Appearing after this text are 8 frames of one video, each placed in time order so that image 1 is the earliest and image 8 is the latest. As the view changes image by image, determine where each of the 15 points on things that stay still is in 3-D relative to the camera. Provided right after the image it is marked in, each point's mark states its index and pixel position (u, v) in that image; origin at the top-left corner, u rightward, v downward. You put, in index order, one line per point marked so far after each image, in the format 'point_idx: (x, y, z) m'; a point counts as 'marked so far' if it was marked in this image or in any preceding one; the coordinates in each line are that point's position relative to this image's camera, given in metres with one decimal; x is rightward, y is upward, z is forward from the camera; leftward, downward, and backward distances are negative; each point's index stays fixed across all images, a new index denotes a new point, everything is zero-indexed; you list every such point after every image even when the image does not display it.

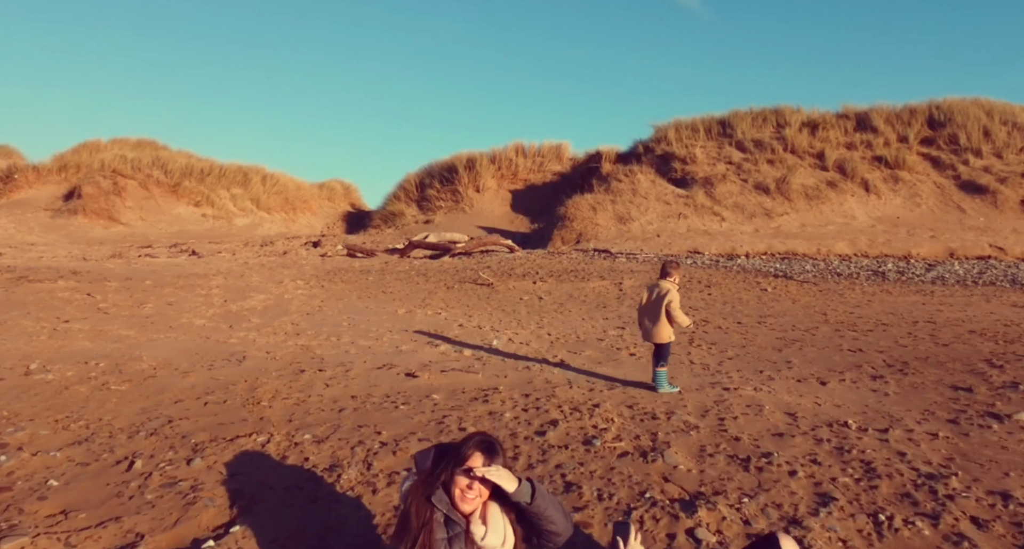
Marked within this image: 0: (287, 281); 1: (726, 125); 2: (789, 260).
0: (-2.6, -0.1, +7.0) m
1: (+4.8, +3.3, +13.5) m
2: (+4.2, +0.2, +9.1) m
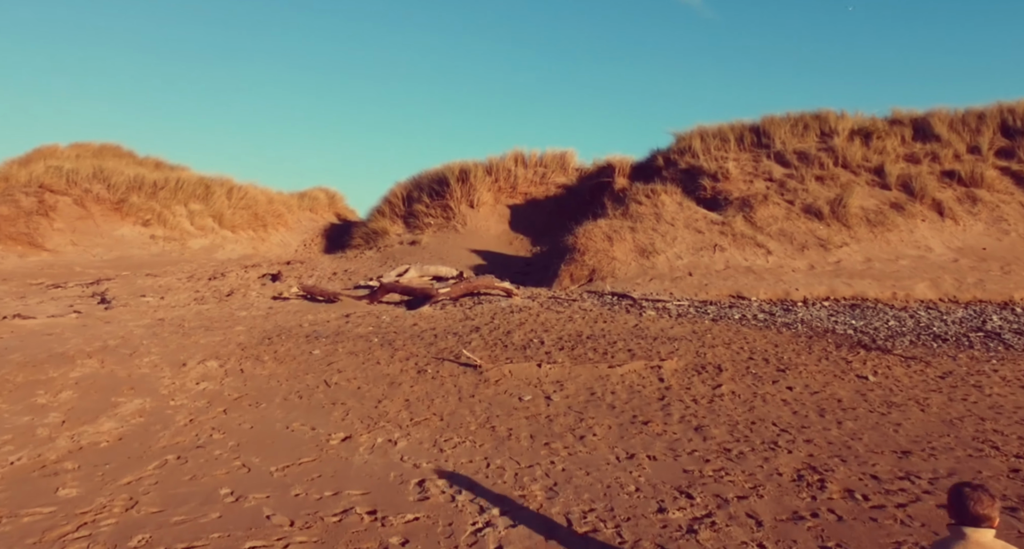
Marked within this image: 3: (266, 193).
0: (-2.6, -0.7, +5.0) m
1: (+4.8, +2.7, +11.5) m
2: (+4.2, -0.4, +7.1) m
3: (-7.3, +2.3, +17.5) m
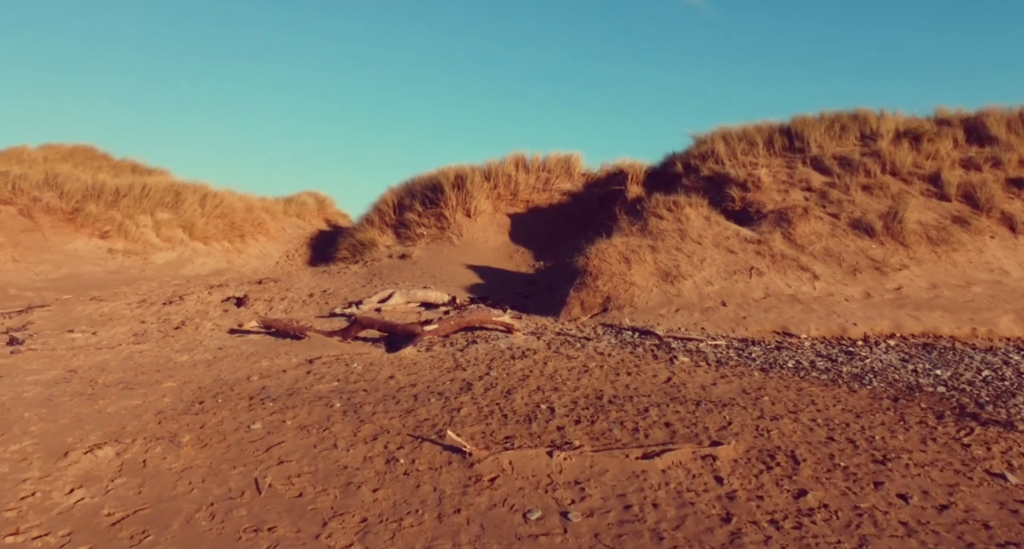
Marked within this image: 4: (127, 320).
0: (-2.6, -1.1, +3.7) m
1: (+4.8, +2.3, +10.2) m
2: (+4.2, -0.8, +5.8) m
3: (-7.2, +2.0, +16.2) m
4: (-4.9, -0.6, +7.5) m
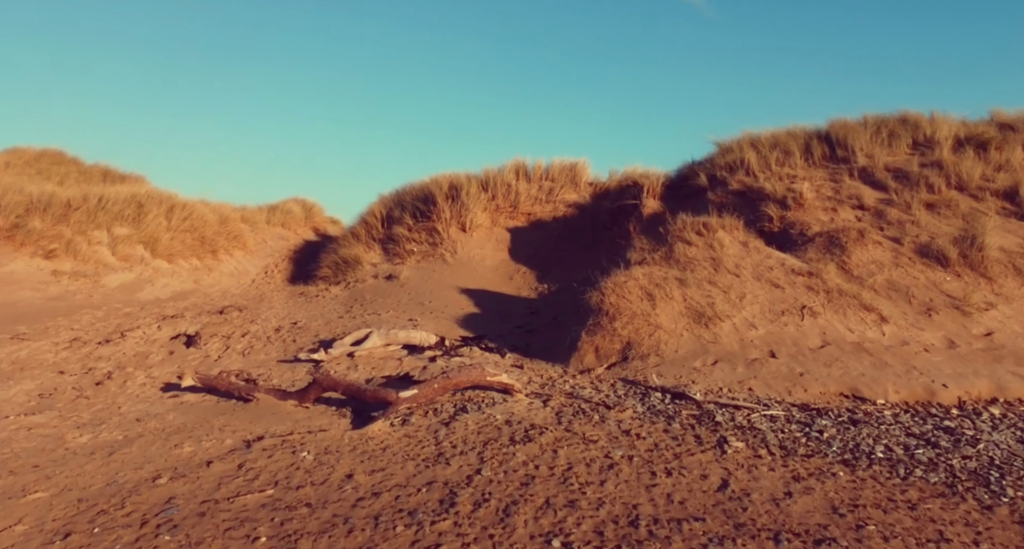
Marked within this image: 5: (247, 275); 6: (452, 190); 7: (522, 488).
0: (-2.6, -1.5, +2.4) m
1: (+4.8, +1.9, +8.9) m
2: (+4.2, -1.2, +4.5) m
3: (-7.3, +1.6, +14.8) m
4: (-4.9, -1.0, +6.2) m
5: (-6.0, 0.0, +13.5) m
6: (-1.3, +1.9, +13.4) m
7: (+0.1, -1.3, +3.6) m
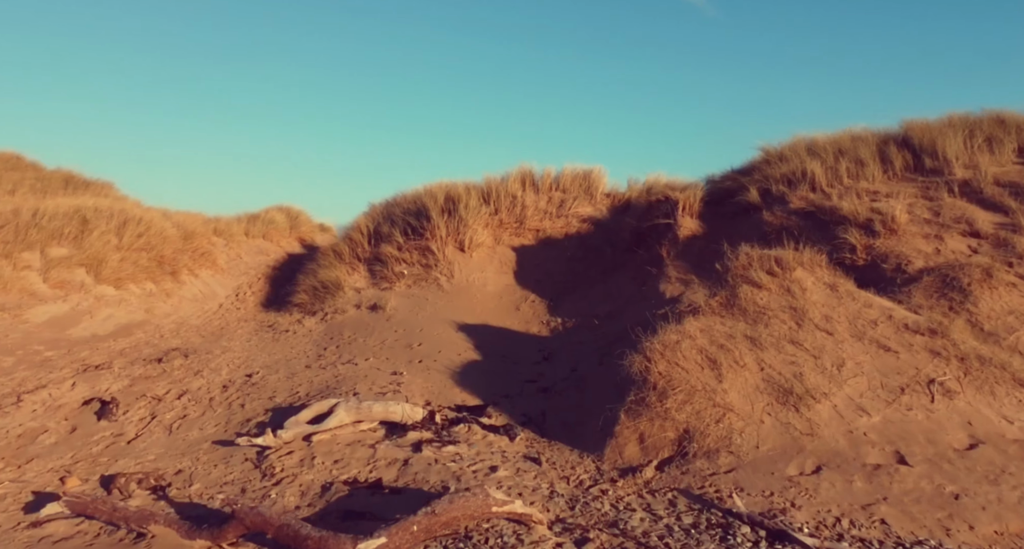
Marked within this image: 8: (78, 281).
0: (-2.5, -1.9, +0.7) m
1: (+4.9, +1.5, +7.2) m
2: (+4.3, -1.6, +2.8) m
3: (-7.2, +1.1, +13.1) m
4: (-4.8, -1.4, +4.5) m
5: (-5.9, -0.5, +11.8) m
6: (-1.2, +1.4, +11.6) m
7: (+0.2, -1.7, +1.9) m
8: (-7.0, -0.1, +9.6) m
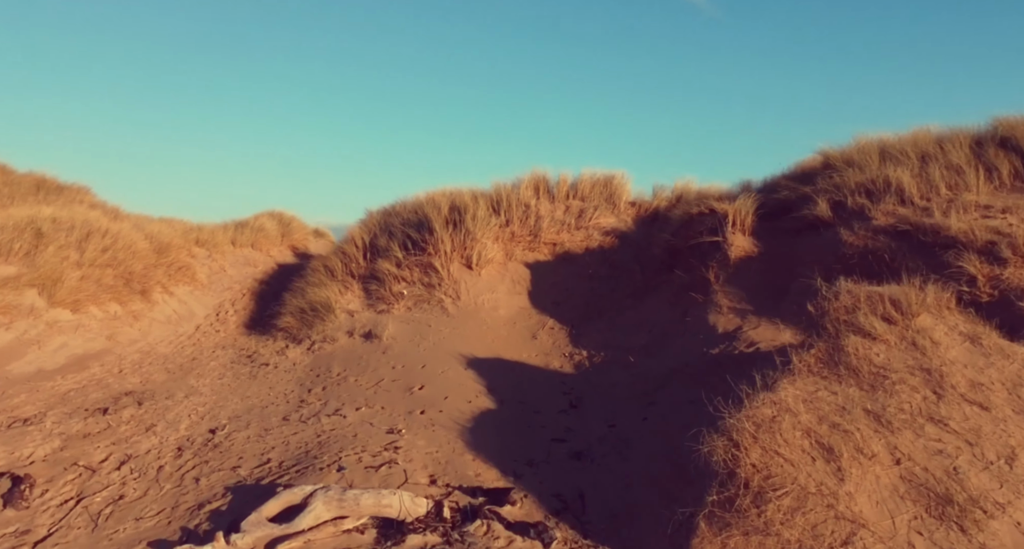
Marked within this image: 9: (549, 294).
0: (-2.3, -2.2, -0.7) m
1: (+5.1, +1.1, +5.9) m
2: (+4.5, -1.9, +1.5) m
3: (-6.9, +0.7, +11.8) m
4: (-4.5, -1.8, +3.2) m
5: (-5.7, -0.8, +10.5) m
6: (-1.0, +1.1, +10.3) m
7: (+0.4, -2.0, +0.6) m
8: (-6.7, -0.4, +8.3) m
9: (+0.6, -0.2, +9.3) m
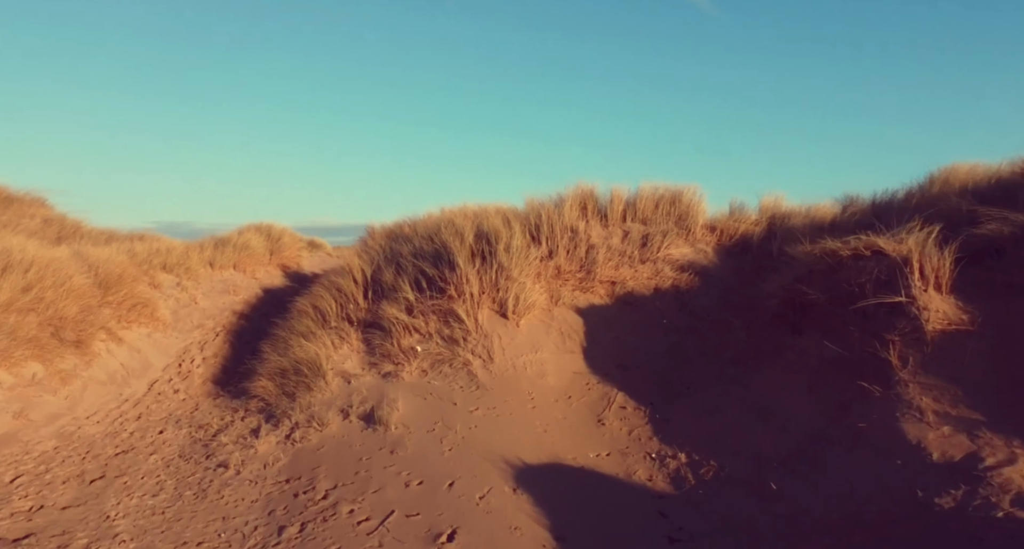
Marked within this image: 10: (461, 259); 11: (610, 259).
0: (-1.8, -2.8, -3.1) m
1: (+5.7, +0.5, +3.5) m
2: (+5.1, -2.5, -1.0) m
3: (-6.3, +0.1, +9.5) m
4: (-4.0, -2.3, +0.8) m
5: (-5.1, -1.4, +8.1) m
6: (-0.4, +0.5, +7.9) m
7: (+1.0, -2.6, -1.8) m
8: (-6.2, -1.0, +6.0) m
9: (+1.2, -0.9, +6.9) m
10: (-0.6, +0.2, +7.4) m
11: (+1.3, +0.2, +7.5) m
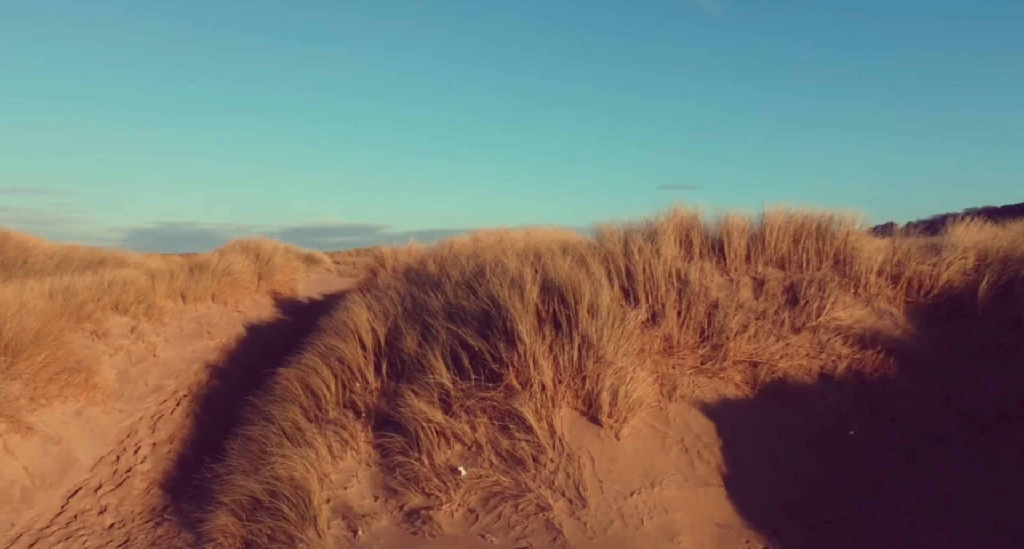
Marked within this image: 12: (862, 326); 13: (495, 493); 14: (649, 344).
0: (-1.1, -3.4, -5.7) m
1: (+6.4, -0.1, +0.8) m
2: (+5.8, -3.2, -3.6) m
3: (-5.6, -0.5, +6.8) m
4: (-3.2, -3.0, -1.9) m
5: (-4.3, -2.1, +5.5) m
6: (+0.3, -0.2, +5.3) m
7: (+1.7, -3.3, -4.5) m
8: (-5.4, -1.7, +3.3) m
9: (+1.9, -1.5, +4.2) m
10: (+0.1, -0.5, +4.7) m
11: (+2.0, -0.4, +4.9) m
12: (+3.0, -0.4, +5.0) m
13: (-0.1, -1.6, +4.2) m
14: (+1.2, -0.6, +4.8) m
